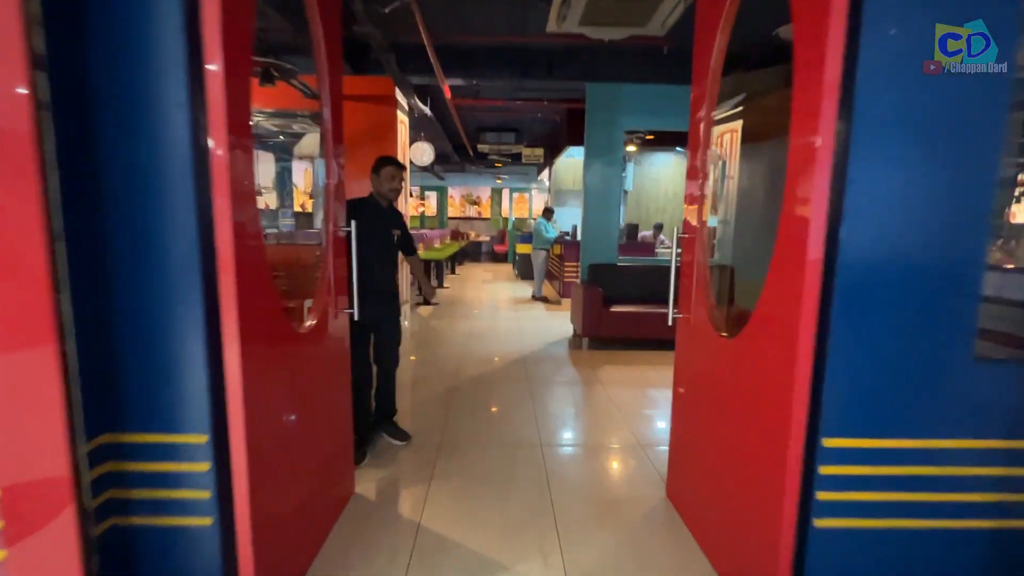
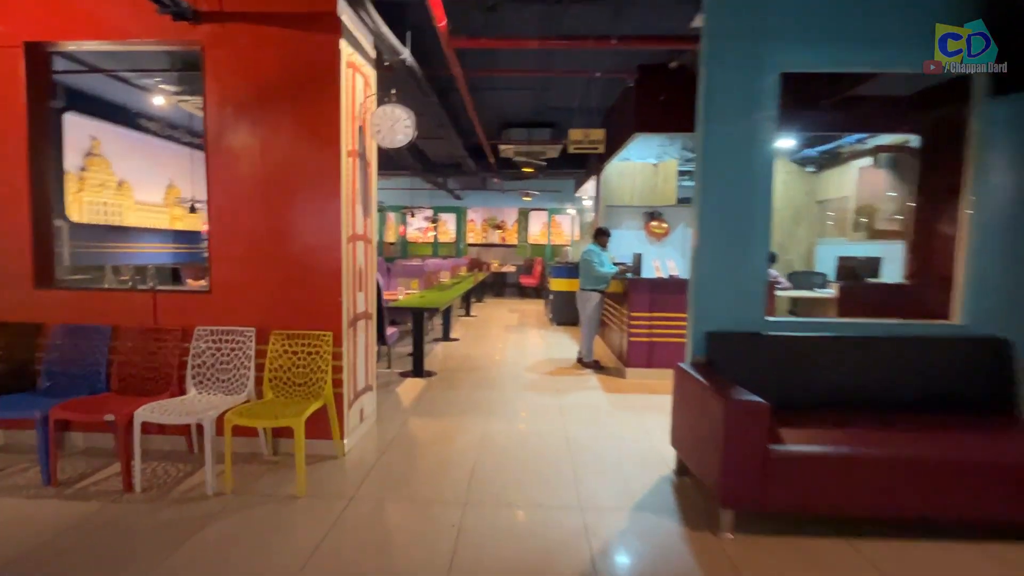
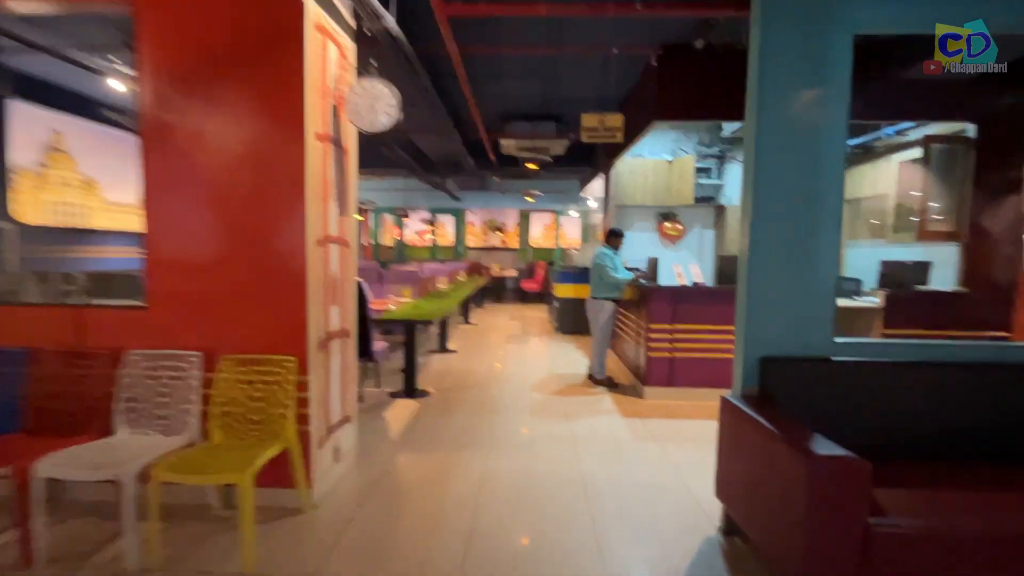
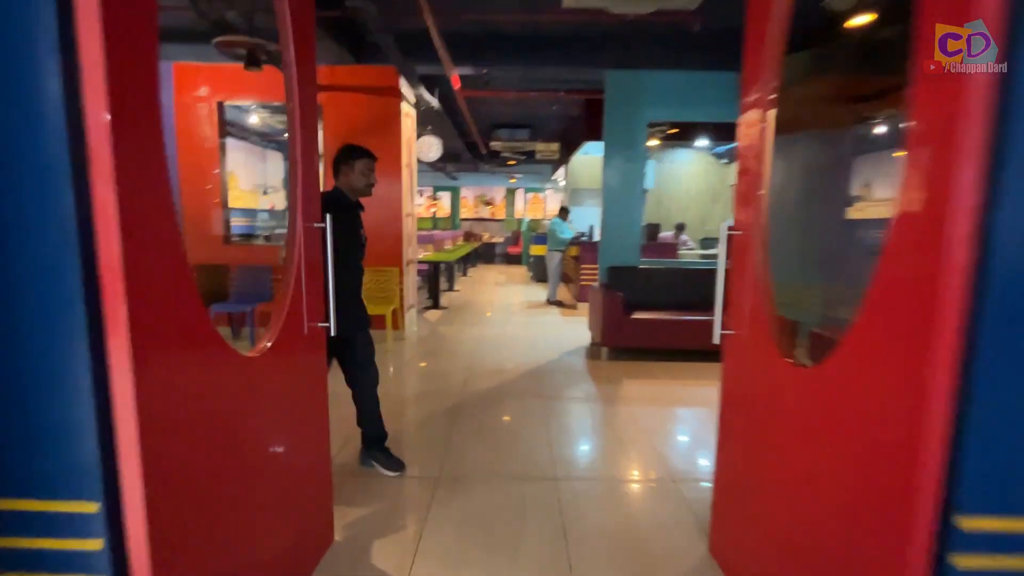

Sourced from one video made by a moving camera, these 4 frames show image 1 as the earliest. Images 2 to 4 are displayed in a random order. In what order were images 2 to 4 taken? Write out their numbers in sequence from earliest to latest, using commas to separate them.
4, 2, 3
